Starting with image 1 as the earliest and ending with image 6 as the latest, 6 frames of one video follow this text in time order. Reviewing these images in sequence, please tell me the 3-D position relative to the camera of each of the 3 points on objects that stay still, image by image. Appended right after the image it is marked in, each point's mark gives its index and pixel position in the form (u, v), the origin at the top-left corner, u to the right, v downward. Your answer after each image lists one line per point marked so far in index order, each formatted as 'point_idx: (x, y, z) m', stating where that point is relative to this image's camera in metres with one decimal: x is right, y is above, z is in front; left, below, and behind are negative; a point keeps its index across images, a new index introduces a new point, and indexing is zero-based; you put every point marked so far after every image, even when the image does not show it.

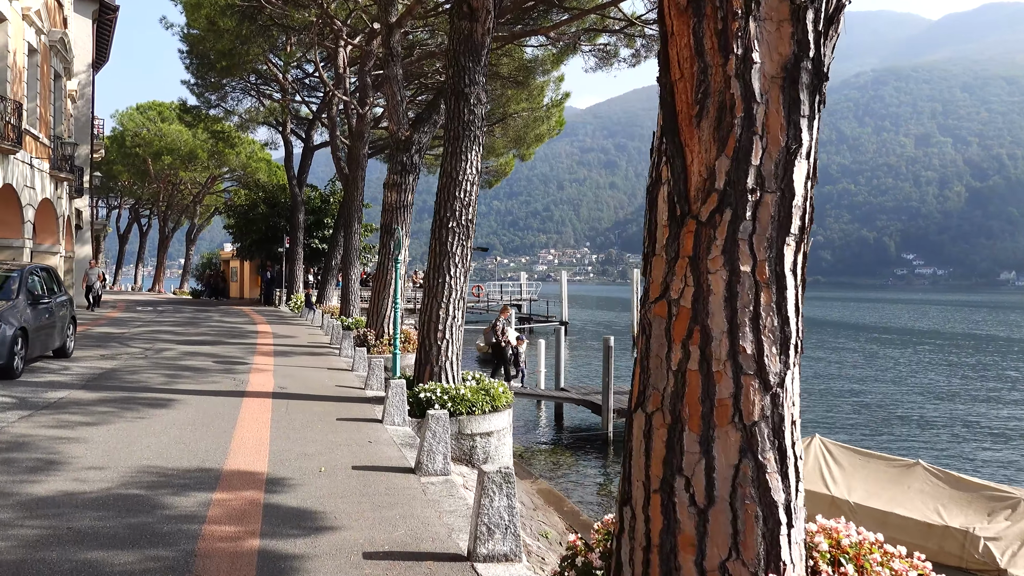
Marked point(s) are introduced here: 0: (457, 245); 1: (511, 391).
0: (-0.7, +0.5, +10.1) m
1: (0.0, -1.2, +10.4) m
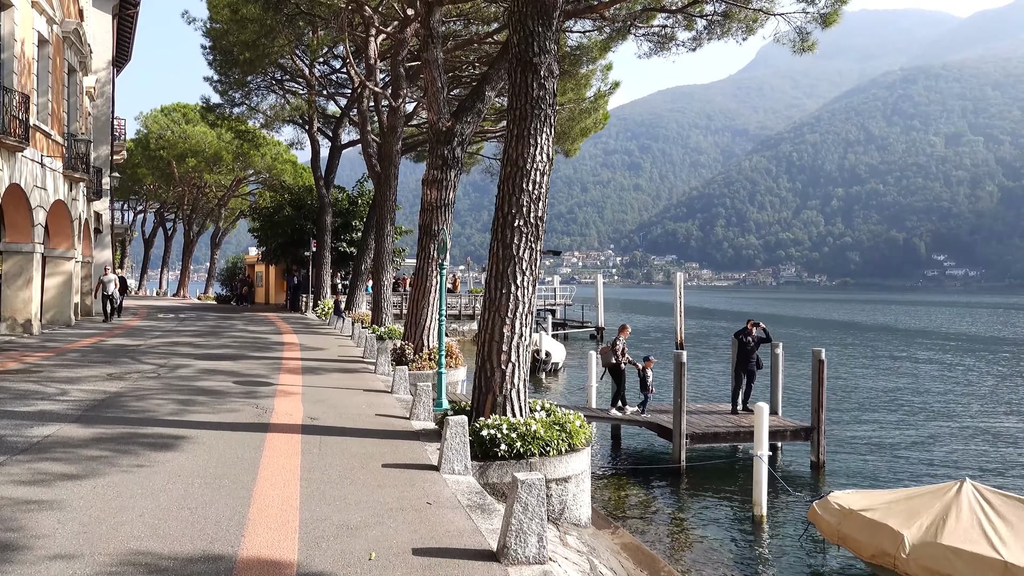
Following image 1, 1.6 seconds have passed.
0: (+0.1, +0.4, +8.3) m
1: (+0.8, -1.4, +8.6) m
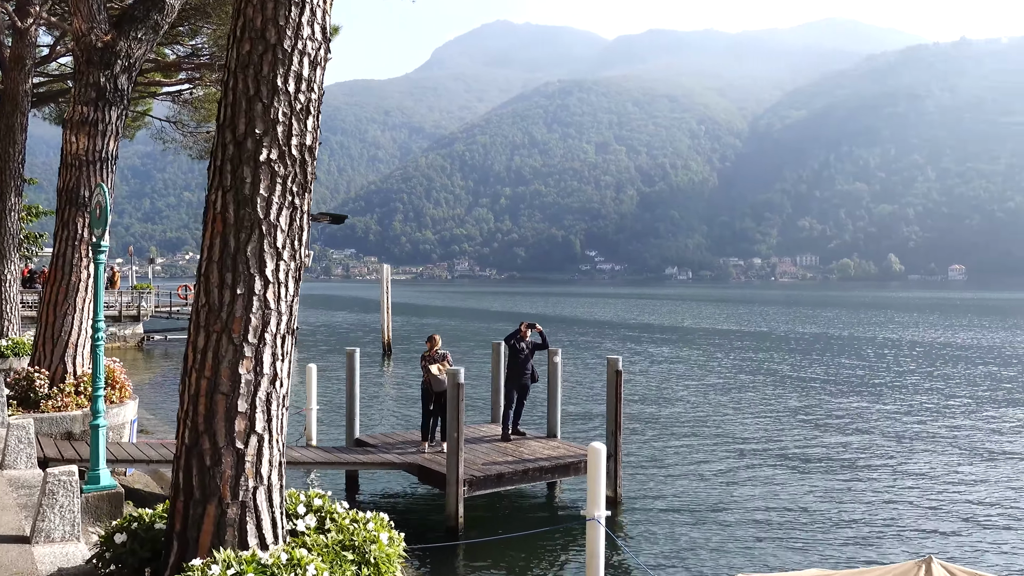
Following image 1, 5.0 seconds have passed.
0: (-1.2, +0.4, +4.1) m
1: (-0.6, -1.3, +4.7) m
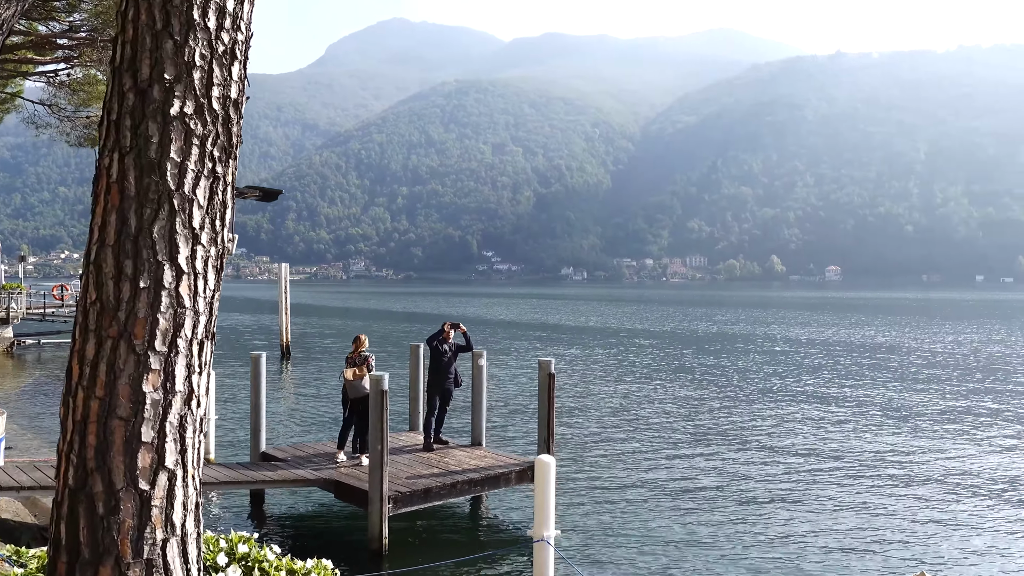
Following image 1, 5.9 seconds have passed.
0: (-1.2, +0.5, +3.2) m
1: (-0.8, -1.3, +3.8) m
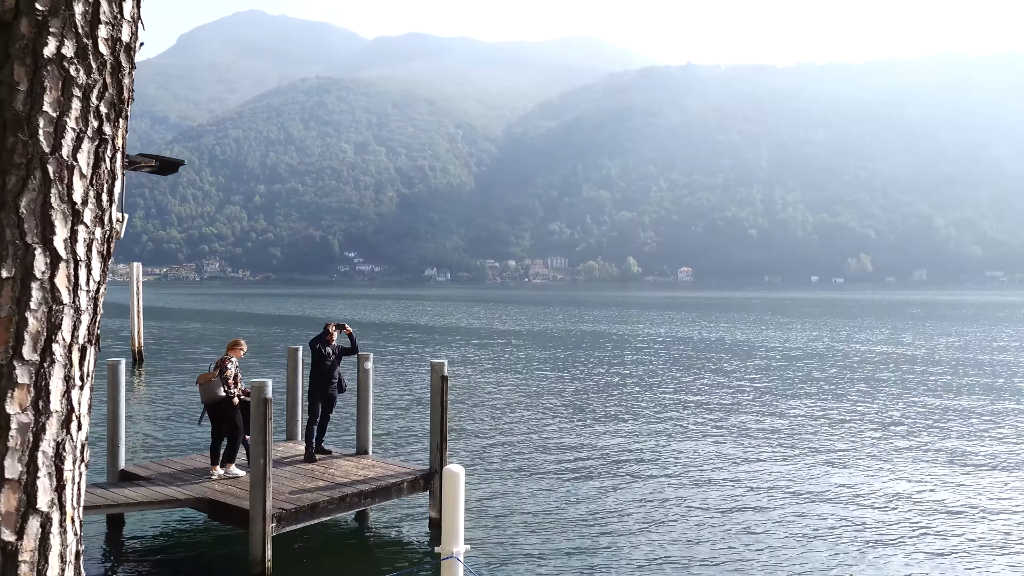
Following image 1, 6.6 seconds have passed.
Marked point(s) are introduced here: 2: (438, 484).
0: (-1.3, +0.5, +2.5) m
1: (-0.9, -1.3, +3.2) m
2: (-0.9, -2.4, +10.2) m
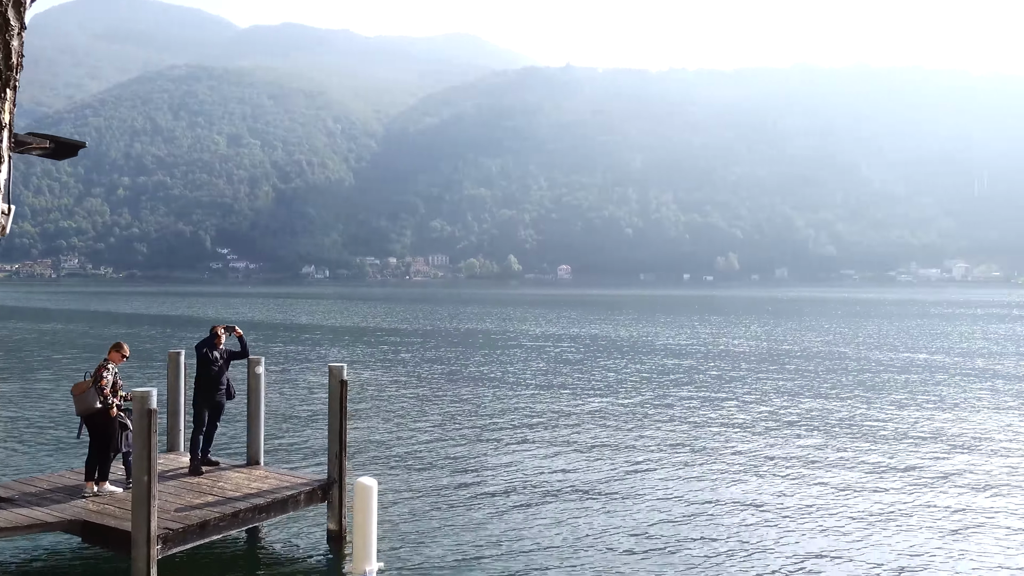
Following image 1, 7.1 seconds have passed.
0: (-1.4, +0.5, +2.0) m
1: (-1.1, -1.3, +2.7) m
2: (-2.0, -2.4, +9.7) m
